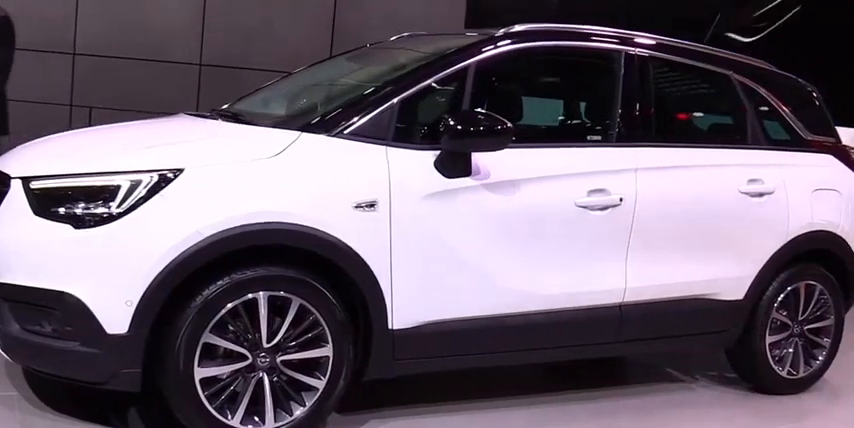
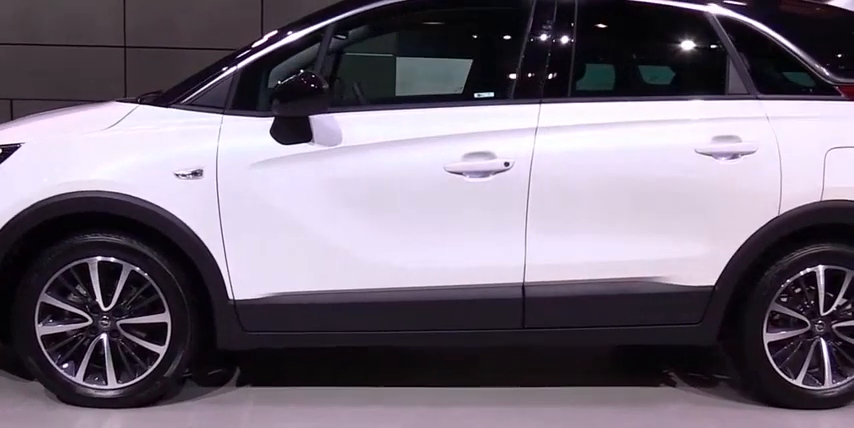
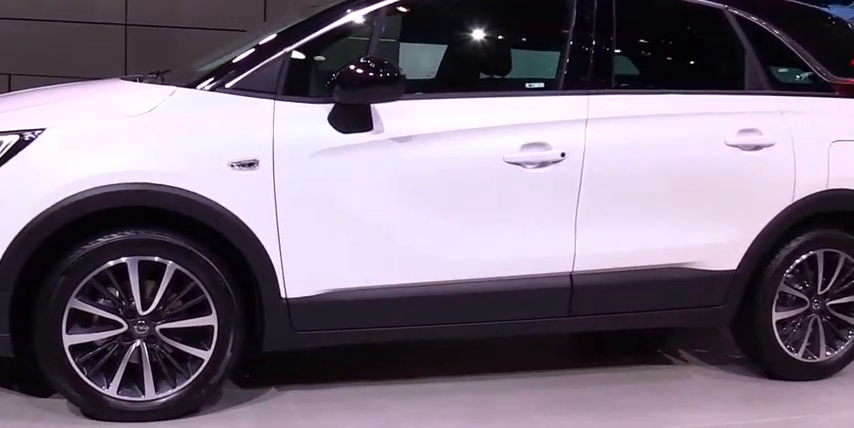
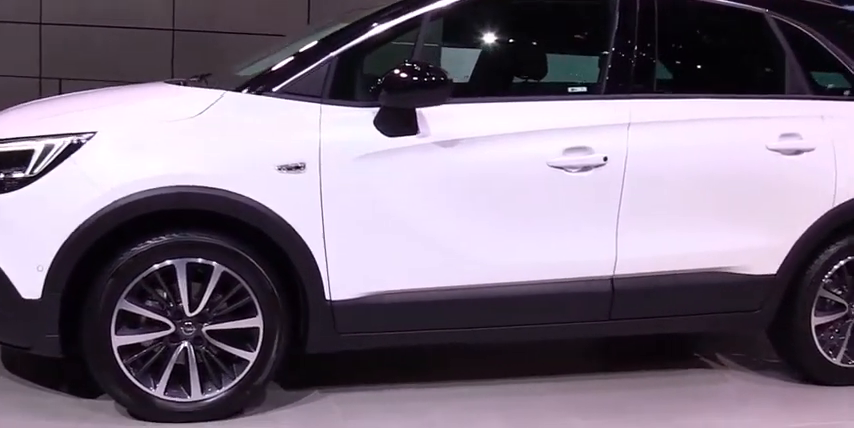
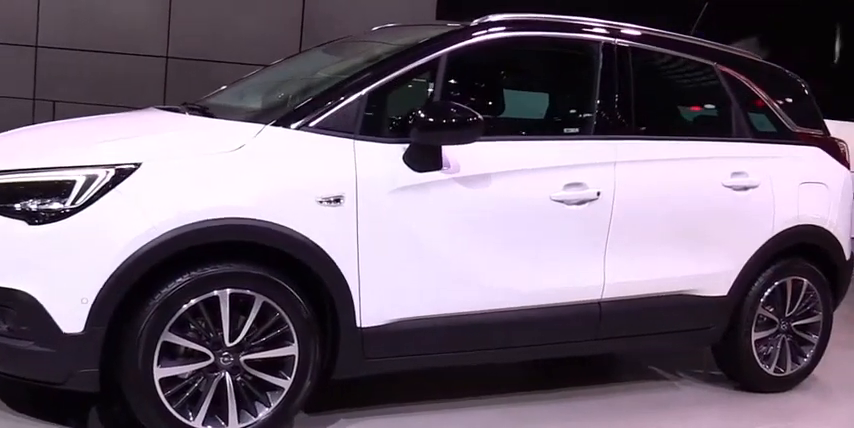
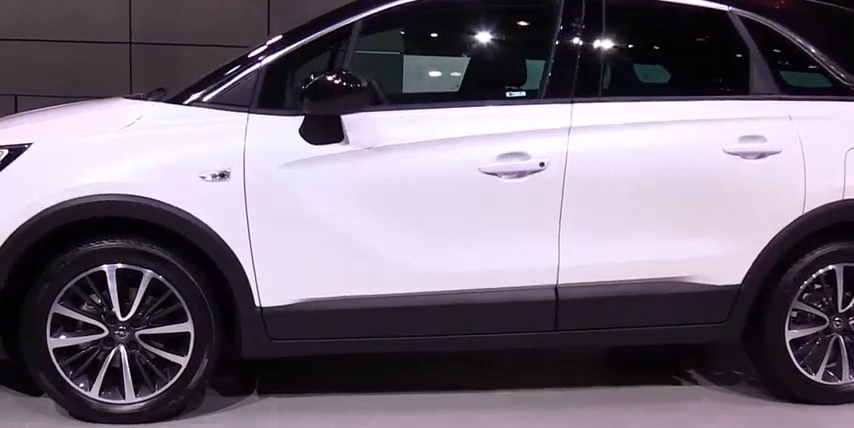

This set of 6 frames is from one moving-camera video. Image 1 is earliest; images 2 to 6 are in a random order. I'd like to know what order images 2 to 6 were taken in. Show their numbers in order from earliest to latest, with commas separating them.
5, 4, 3, 6, 2
